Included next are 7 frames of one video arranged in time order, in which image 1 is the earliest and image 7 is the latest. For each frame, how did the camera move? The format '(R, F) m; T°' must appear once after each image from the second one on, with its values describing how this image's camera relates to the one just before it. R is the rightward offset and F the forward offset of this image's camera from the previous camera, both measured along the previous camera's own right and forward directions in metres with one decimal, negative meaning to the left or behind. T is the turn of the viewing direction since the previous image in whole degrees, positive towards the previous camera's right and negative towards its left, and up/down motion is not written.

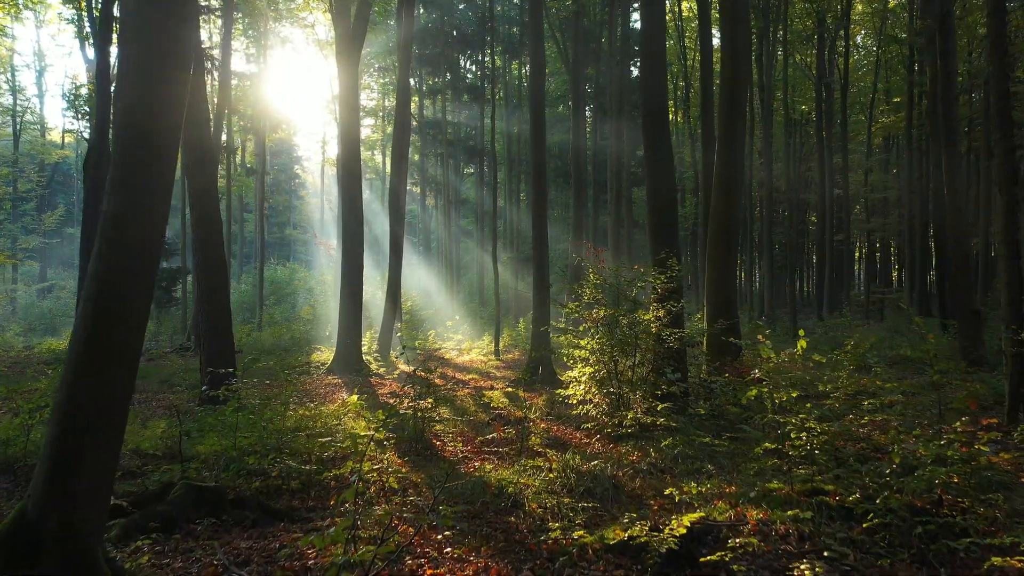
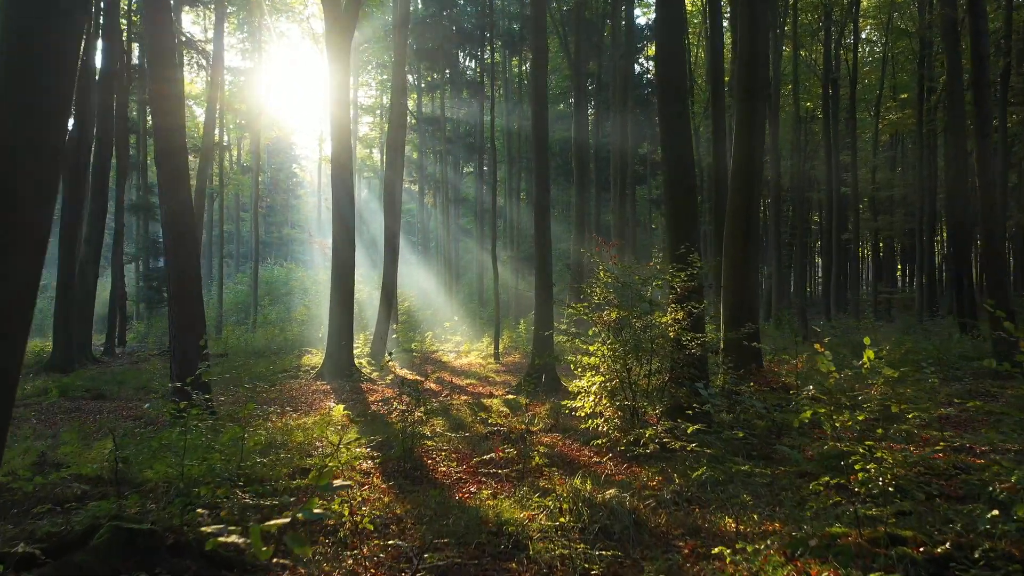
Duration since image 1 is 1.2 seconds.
(0.0, +0.8) m; 0°
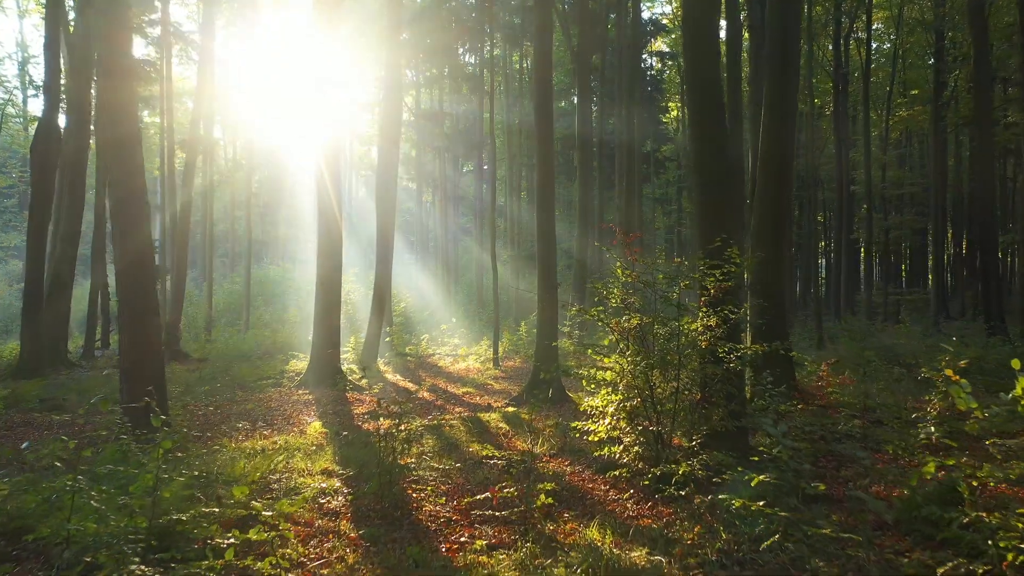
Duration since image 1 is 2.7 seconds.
(0.0, +1.0) m; 0°
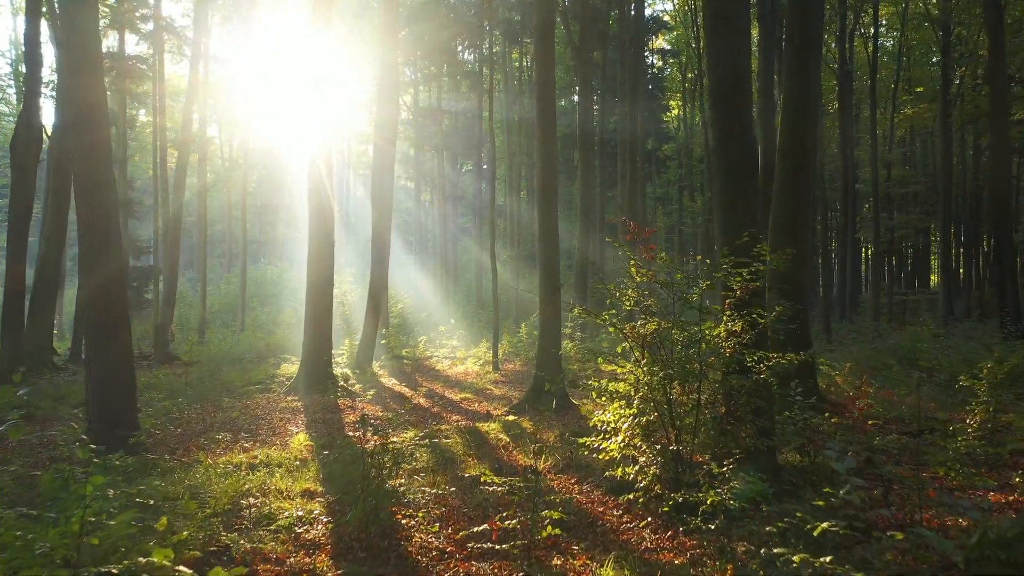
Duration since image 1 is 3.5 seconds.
(0.0, +0.6) m; 0°
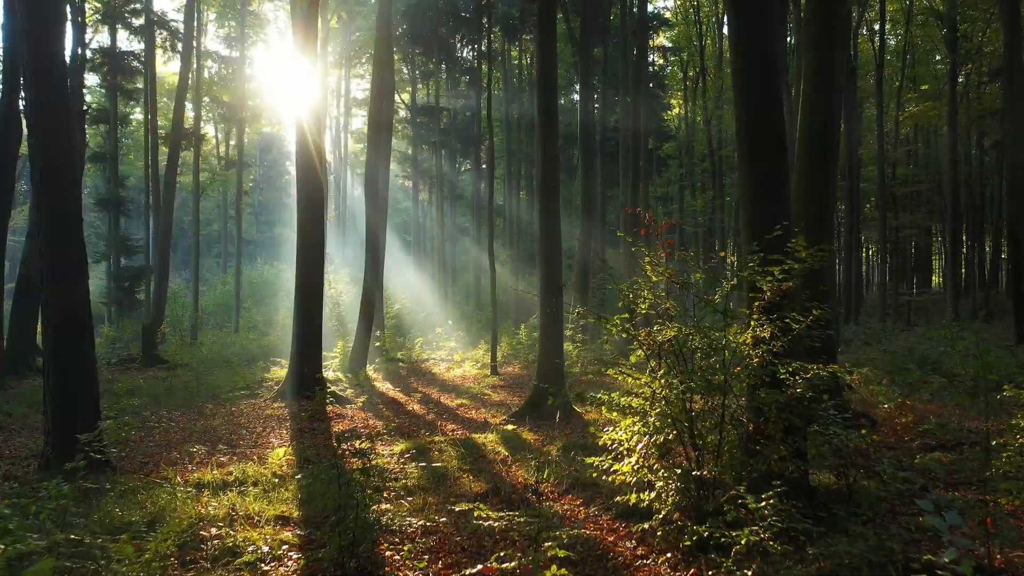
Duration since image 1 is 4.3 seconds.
(0.0, +0.6) m; 0°
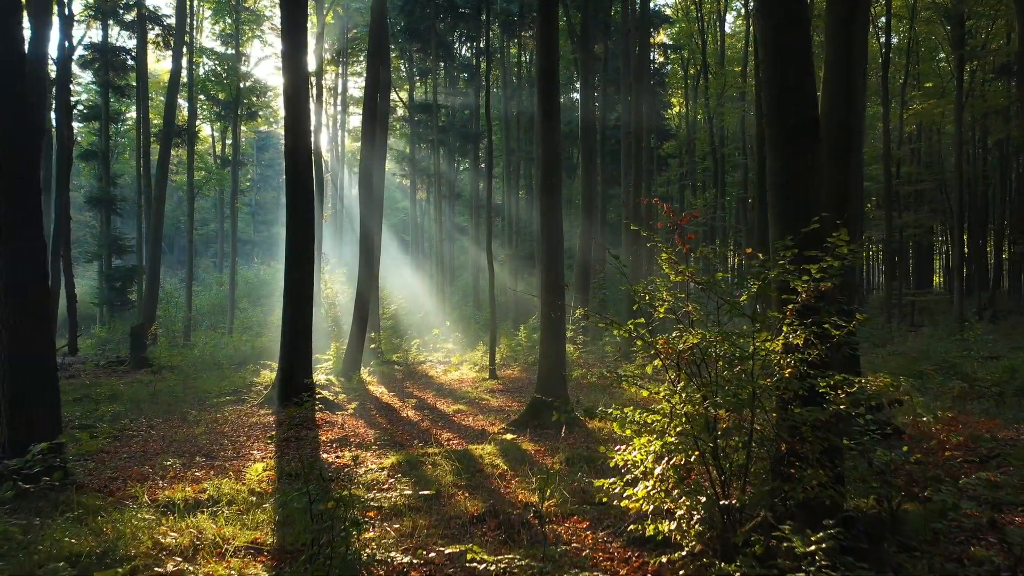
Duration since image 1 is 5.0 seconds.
(0.0, +0.5) m; 0°
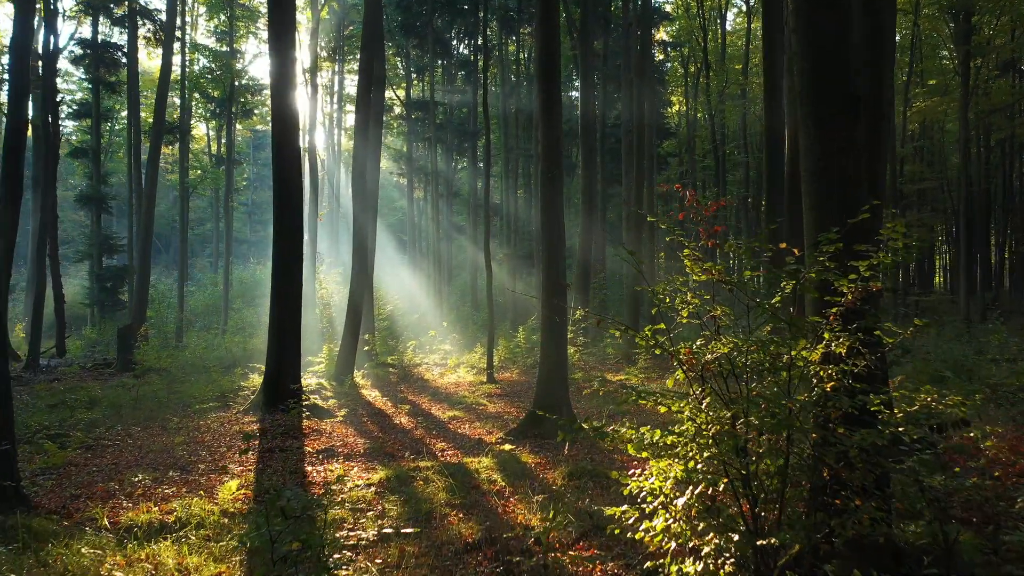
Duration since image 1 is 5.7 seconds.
(0.0, +0.5) m; 0°
